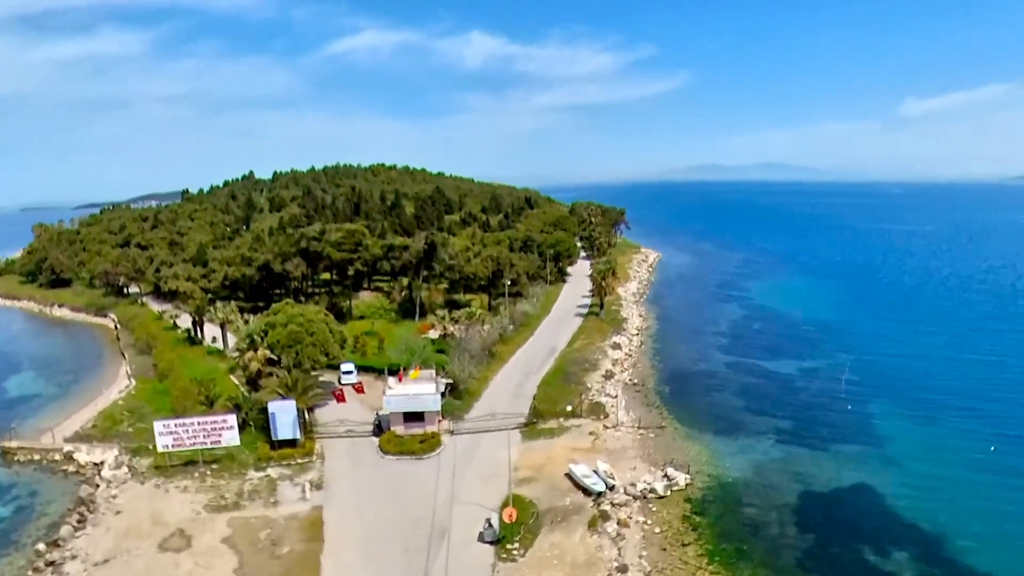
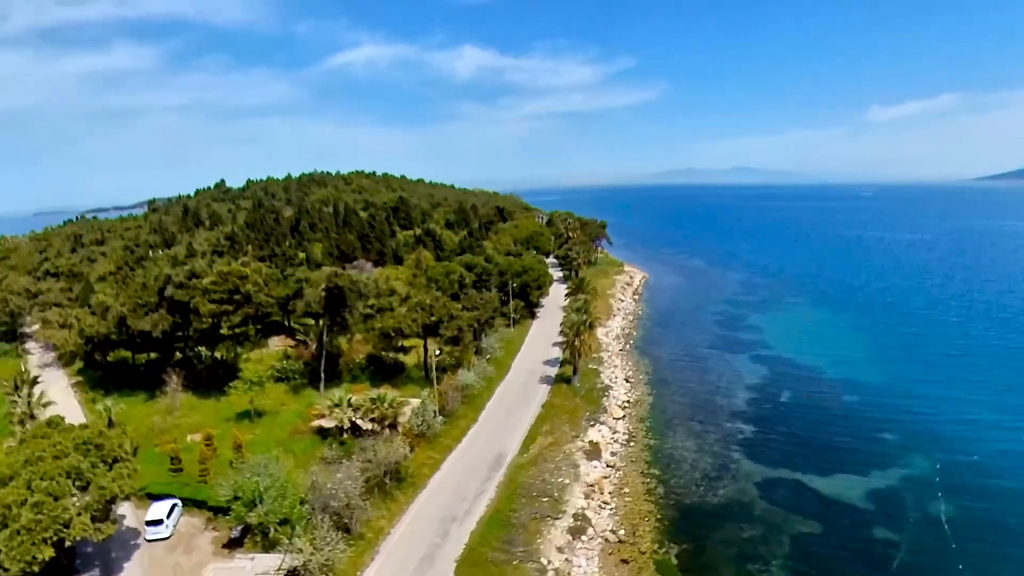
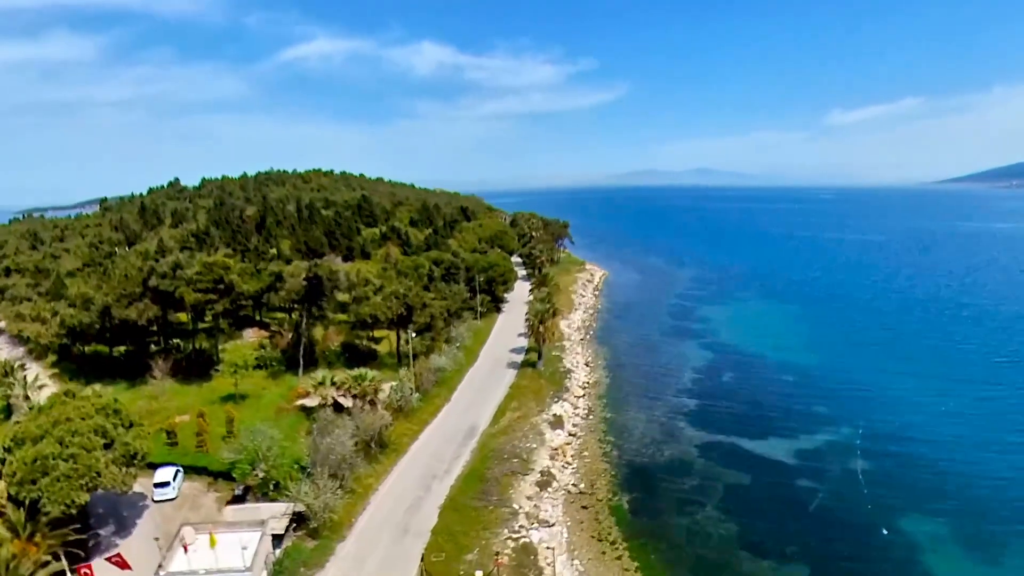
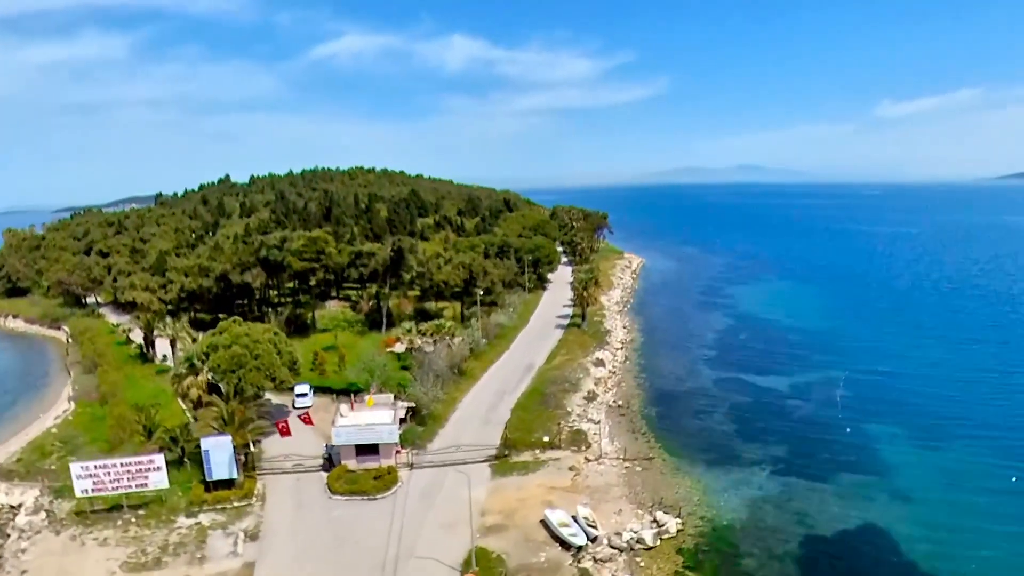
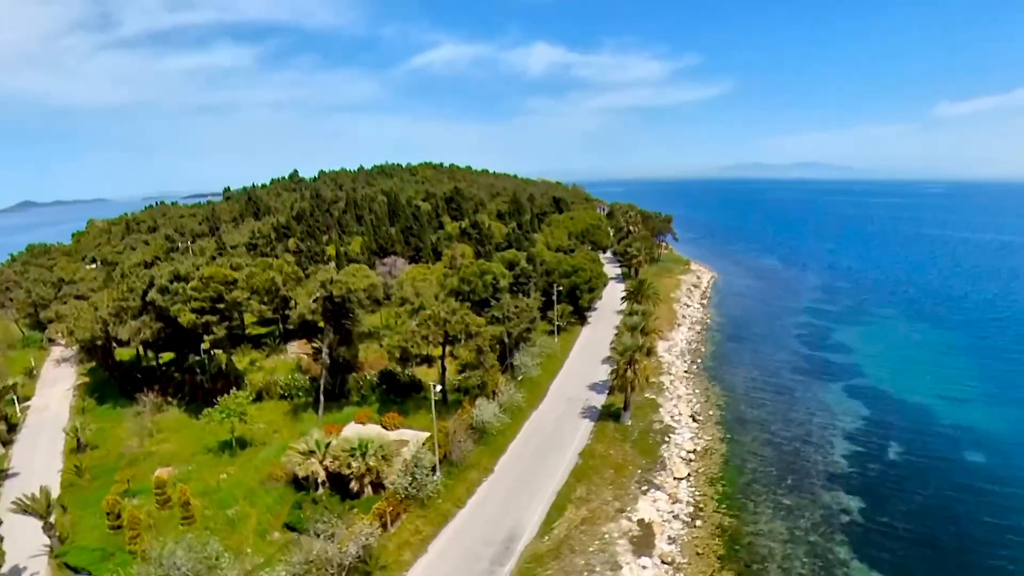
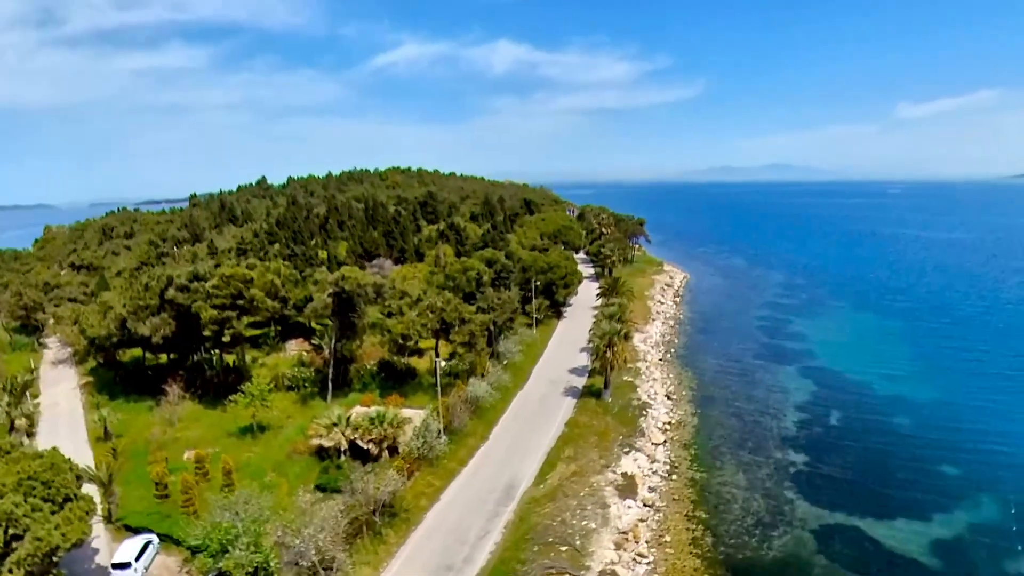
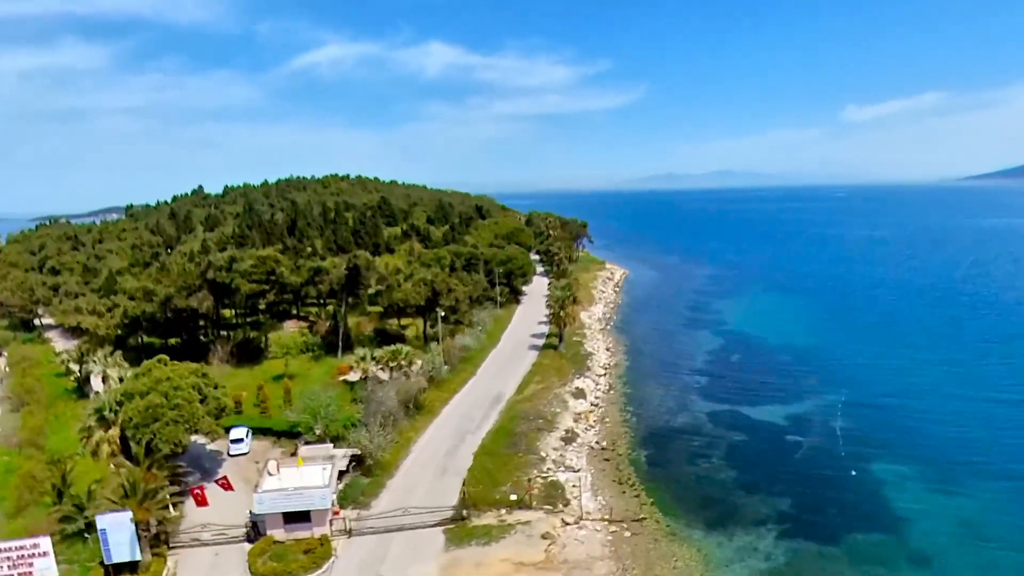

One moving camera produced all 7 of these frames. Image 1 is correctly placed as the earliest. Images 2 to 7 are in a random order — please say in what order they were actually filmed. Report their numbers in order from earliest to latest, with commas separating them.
4, 7, 3, 2, 6, 5
